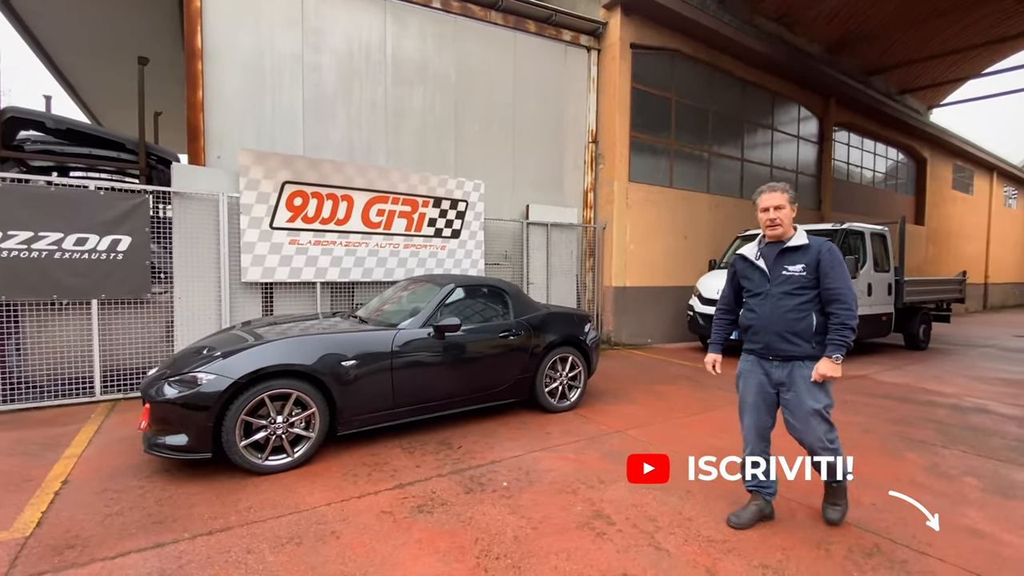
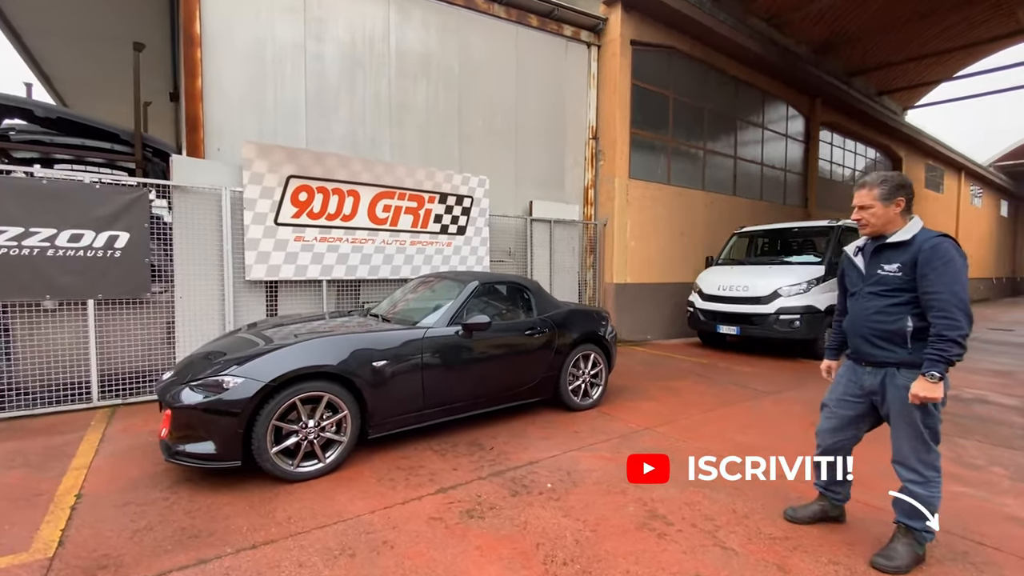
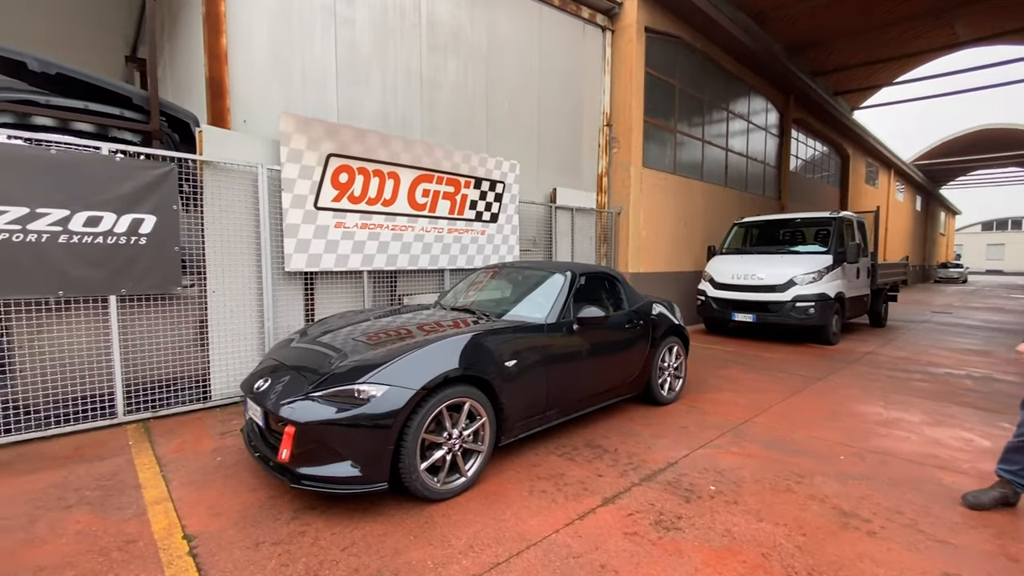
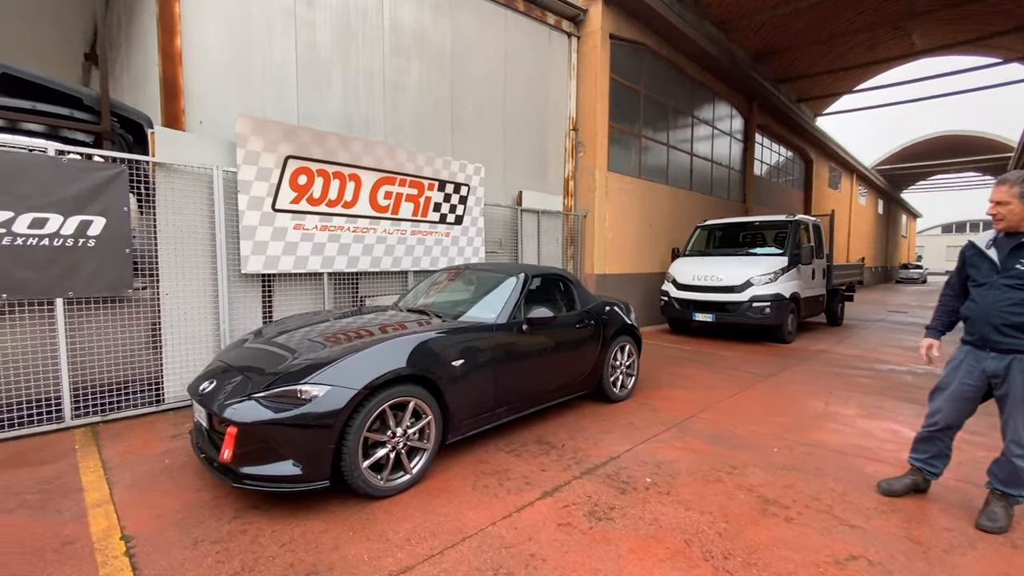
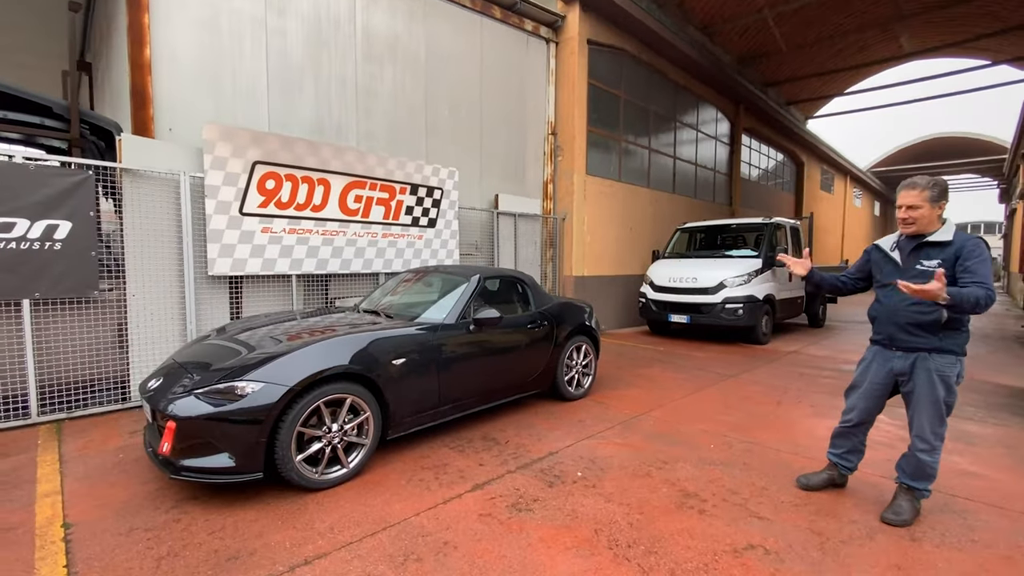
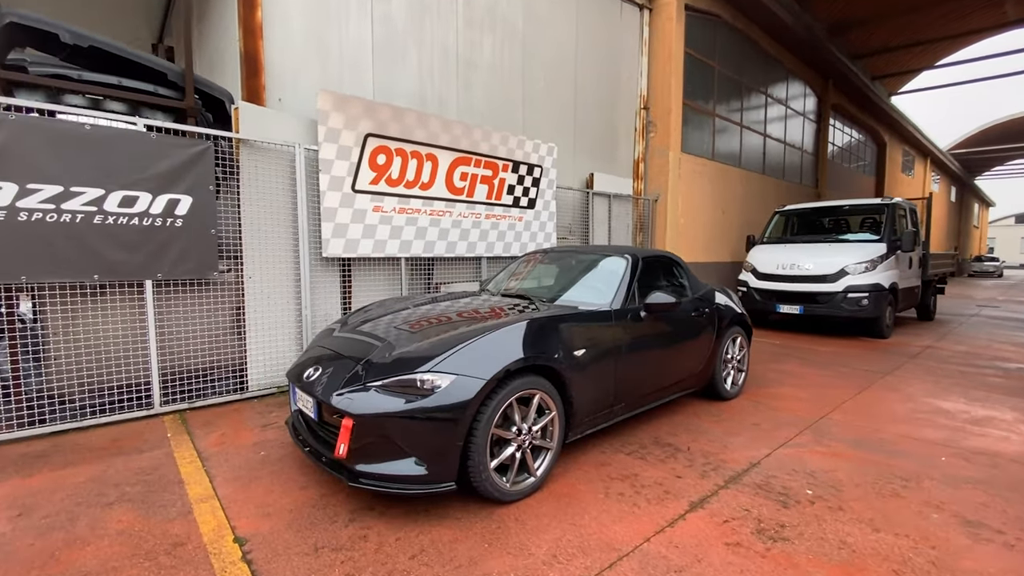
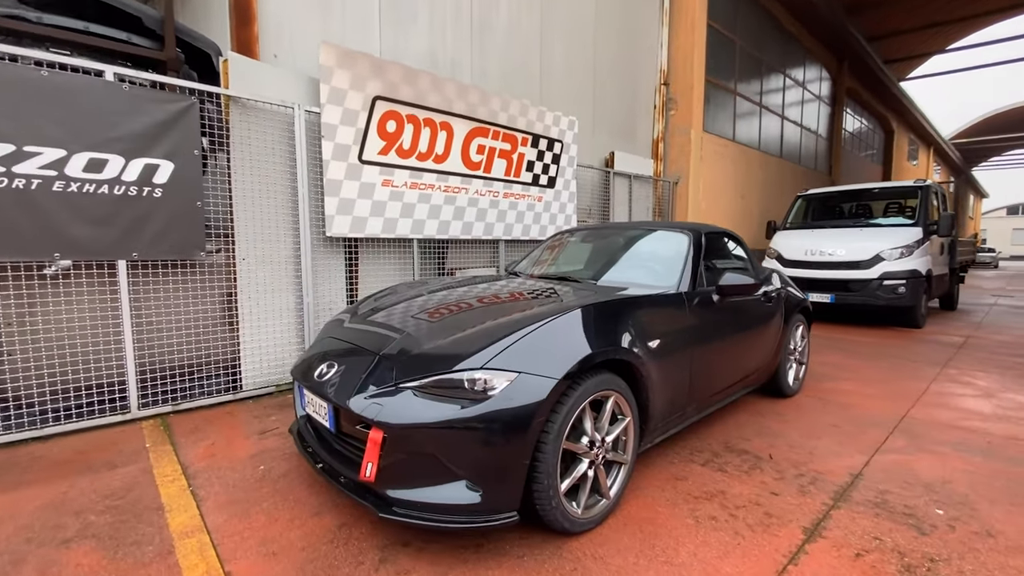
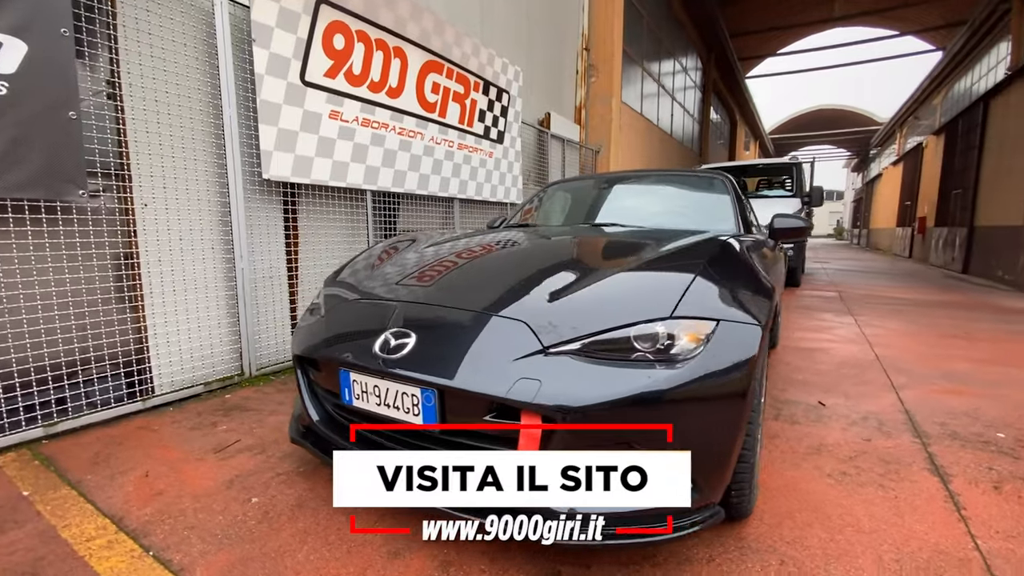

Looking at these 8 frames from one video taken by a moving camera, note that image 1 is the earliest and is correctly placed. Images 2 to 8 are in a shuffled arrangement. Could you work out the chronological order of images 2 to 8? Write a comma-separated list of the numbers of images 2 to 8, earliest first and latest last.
2, 5, 4, 3, 6, 7, 8
